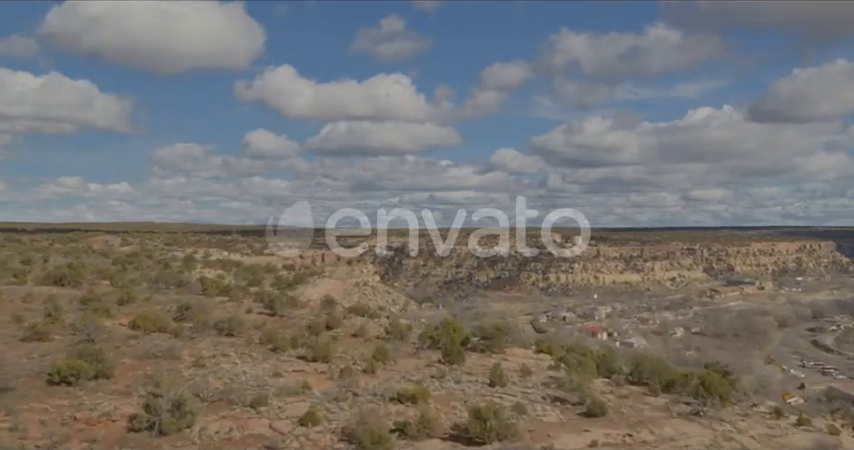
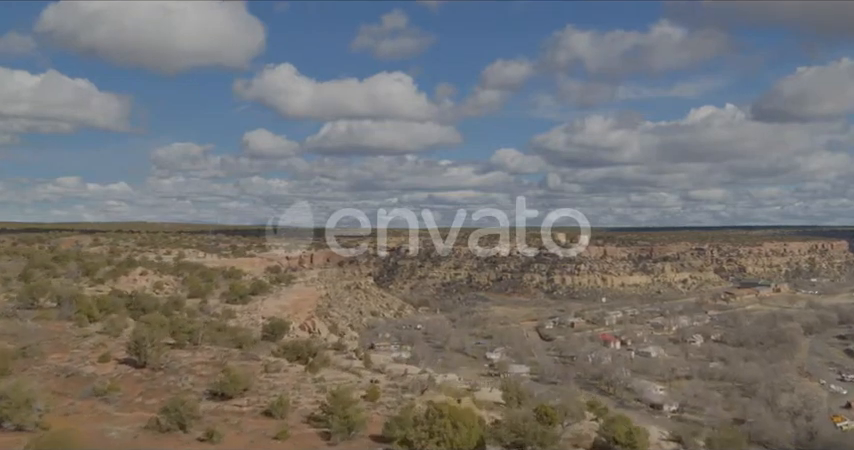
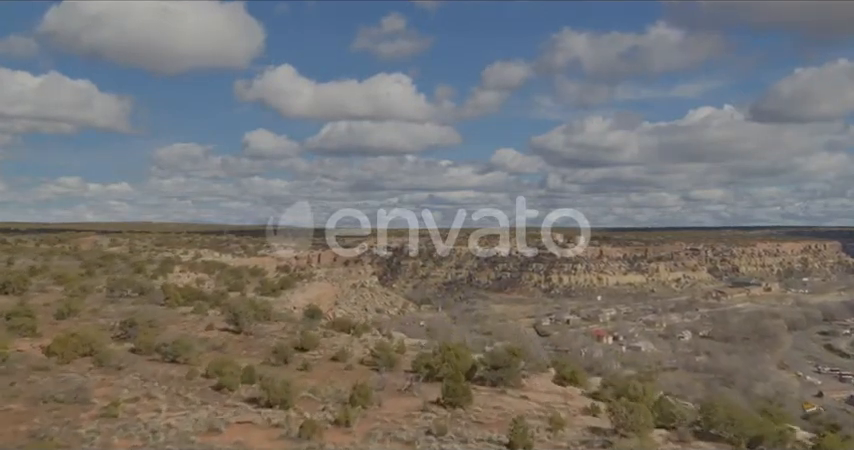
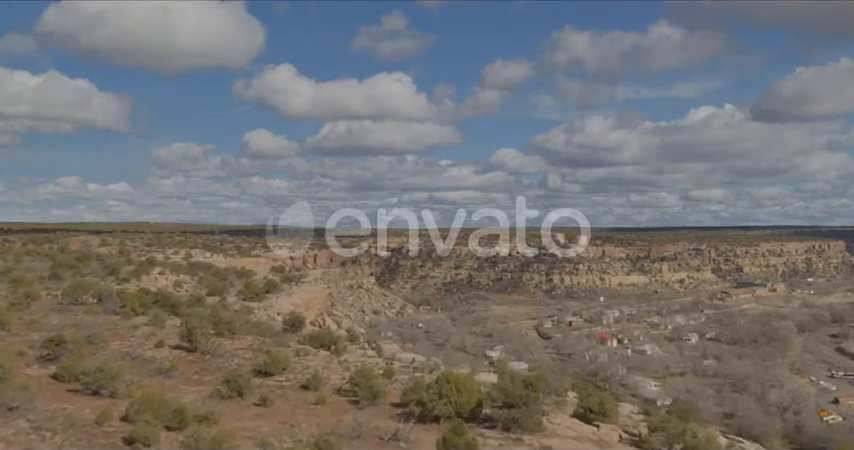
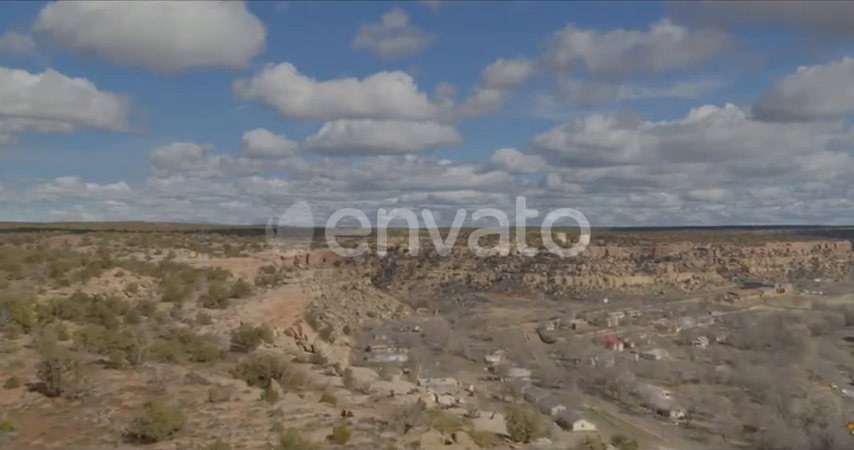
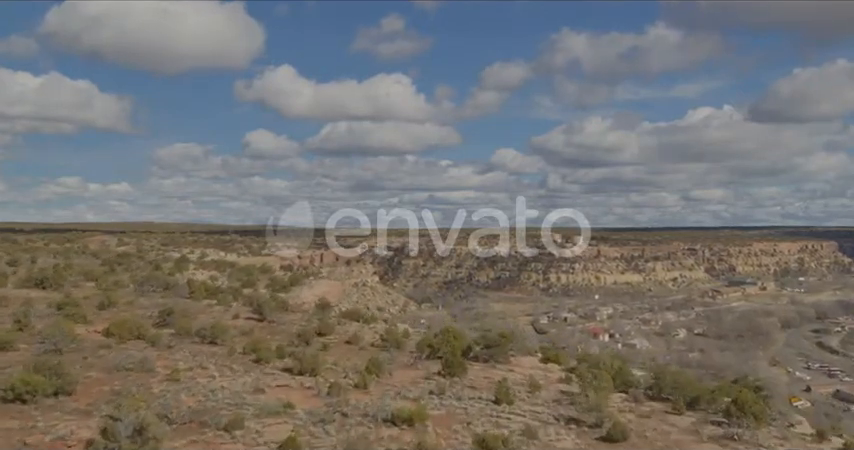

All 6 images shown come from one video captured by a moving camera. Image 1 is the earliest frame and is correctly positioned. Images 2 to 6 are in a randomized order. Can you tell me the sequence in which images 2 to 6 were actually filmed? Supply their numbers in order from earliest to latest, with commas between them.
6, 3, 4, 2, 5
